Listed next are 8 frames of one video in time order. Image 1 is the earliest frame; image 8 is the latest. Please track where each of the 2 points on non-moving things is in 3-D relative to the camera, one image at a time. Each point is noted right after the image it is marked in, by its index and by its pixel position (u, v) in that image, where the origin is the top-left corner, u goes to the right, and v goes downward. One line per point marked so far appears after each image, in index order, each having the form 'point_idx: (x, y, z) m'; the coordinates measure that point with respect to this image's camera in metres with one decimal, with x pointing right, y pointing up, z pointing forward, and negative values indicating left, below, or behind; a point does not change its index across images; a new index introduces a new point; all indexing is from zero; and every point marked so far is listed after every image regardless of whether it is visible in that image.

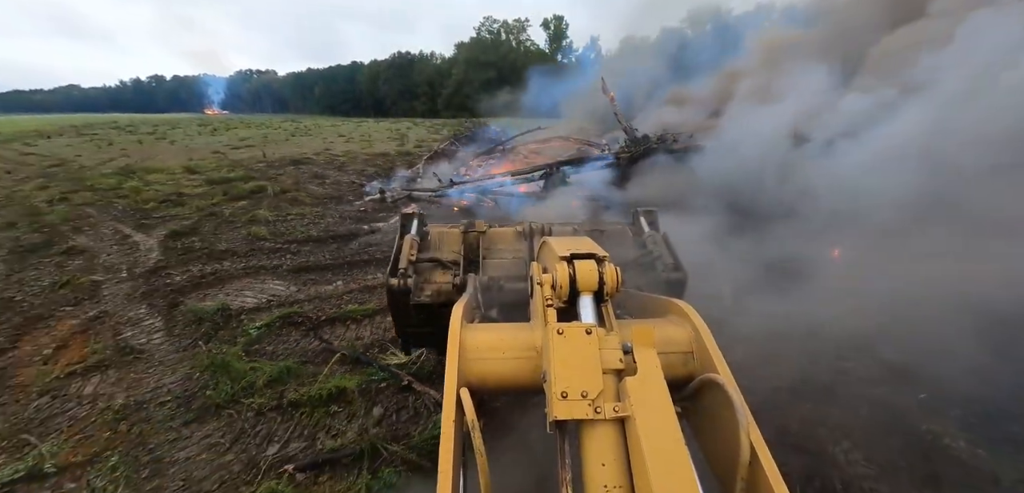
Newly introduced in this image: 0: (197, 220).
0: (-5.8, +0.4, +7.5) m
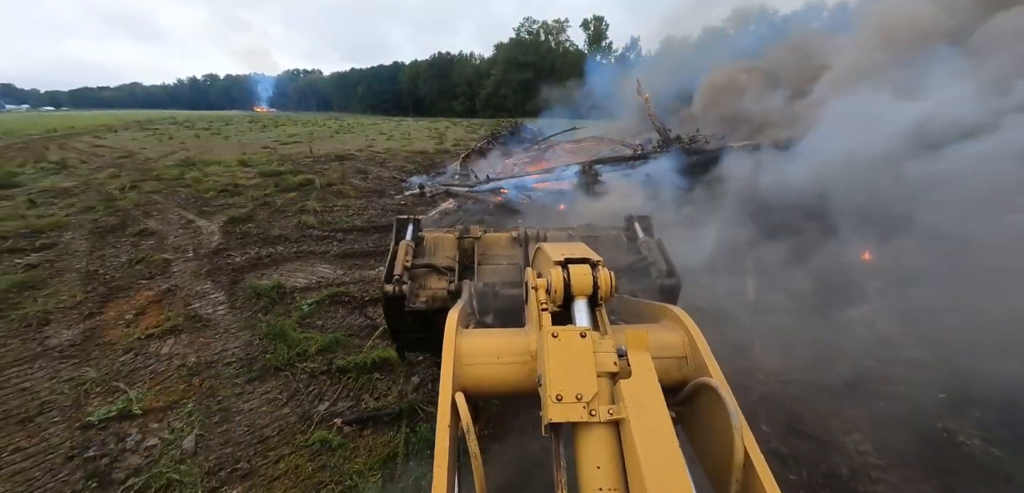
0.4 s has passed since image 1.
0: (-5.2, +0.7, +8.2) m
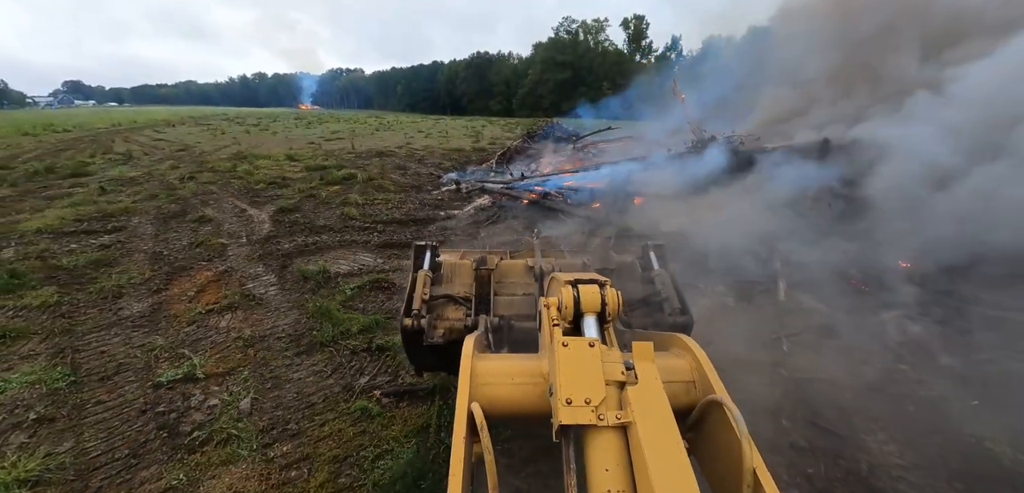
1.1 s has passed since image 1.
0: (-4.5, +1.0, +8.6) m
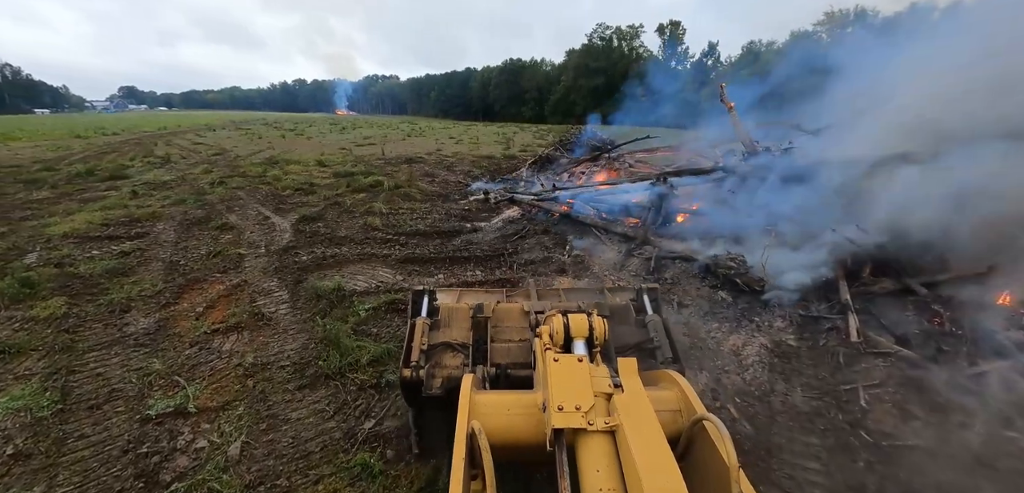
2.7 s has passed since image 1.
0: (-4.0, +0.8, +8.5) m
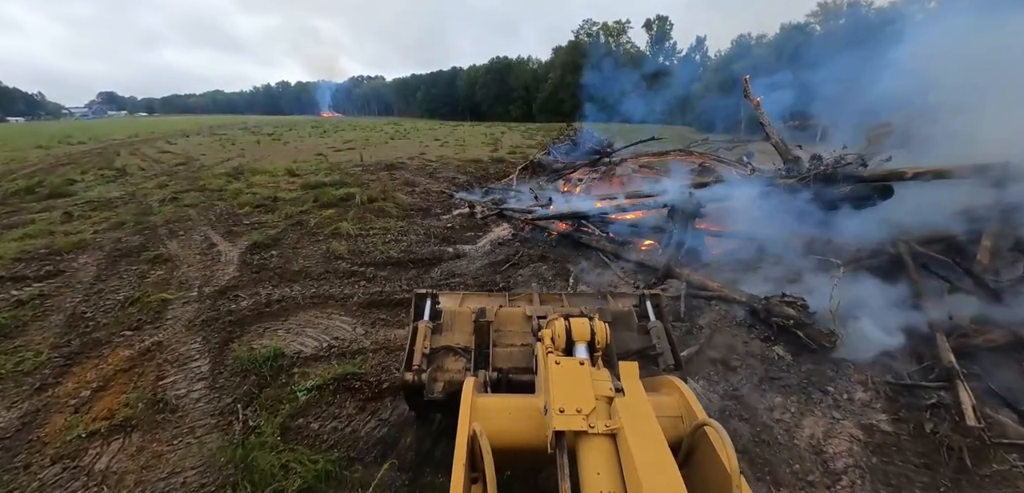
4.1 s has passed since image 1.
0: (-4.2, +0.3, +7.4) m
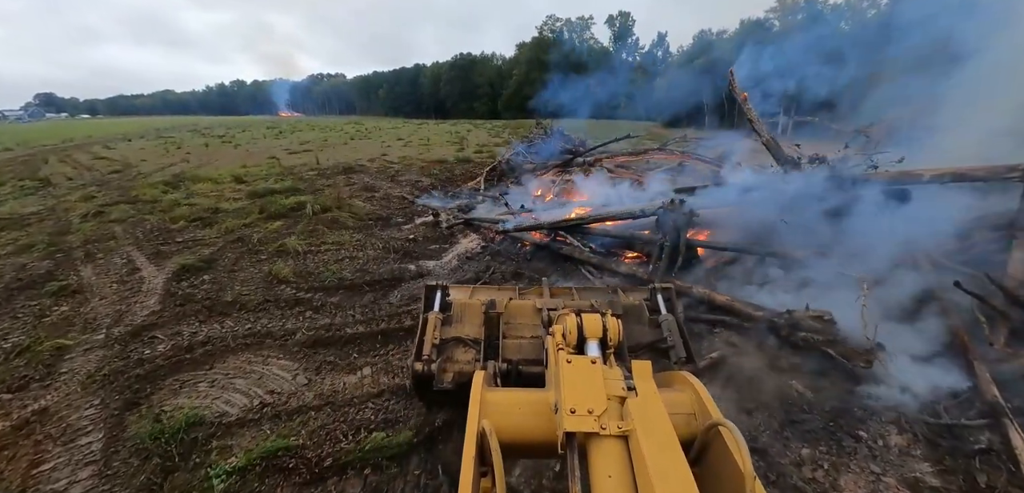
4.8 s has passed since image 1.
0: (-4.7, -0.1, +6.5) m
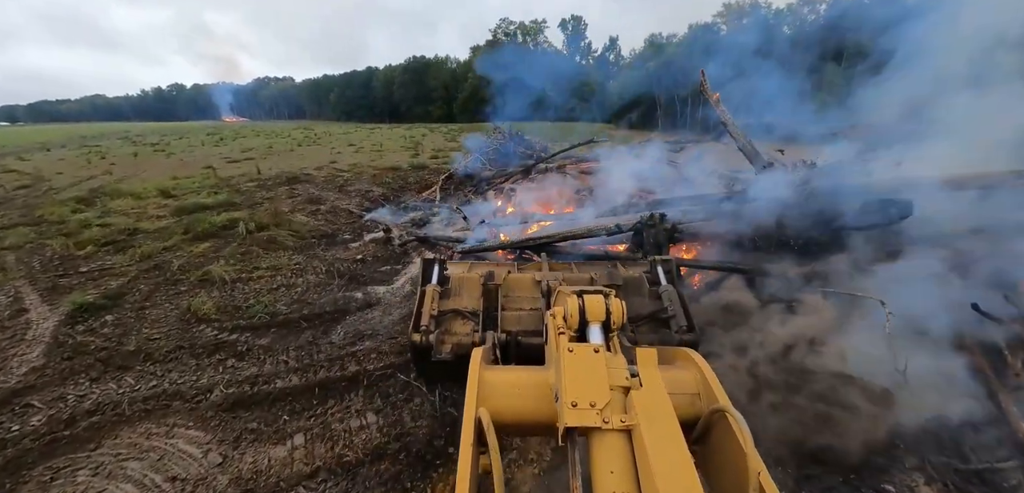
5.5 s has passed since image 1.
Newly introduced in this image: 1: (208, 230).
0: (-5.2, -0.5, +5.5) m
1: (-5.8, +0.3, +7.3) m
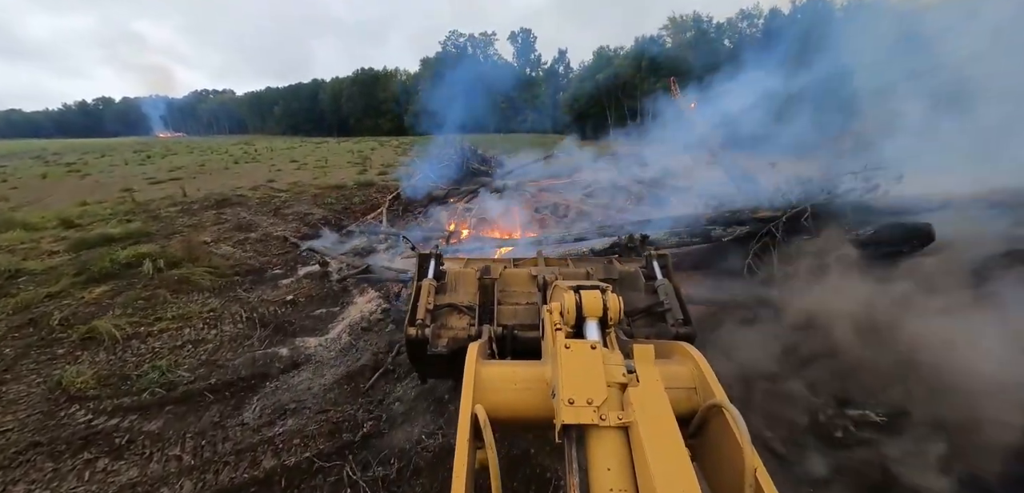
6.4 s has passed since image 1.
0: (-5.7, -1.2, +4.3) m
1: (-6.5, -0.4, +6.1) m
